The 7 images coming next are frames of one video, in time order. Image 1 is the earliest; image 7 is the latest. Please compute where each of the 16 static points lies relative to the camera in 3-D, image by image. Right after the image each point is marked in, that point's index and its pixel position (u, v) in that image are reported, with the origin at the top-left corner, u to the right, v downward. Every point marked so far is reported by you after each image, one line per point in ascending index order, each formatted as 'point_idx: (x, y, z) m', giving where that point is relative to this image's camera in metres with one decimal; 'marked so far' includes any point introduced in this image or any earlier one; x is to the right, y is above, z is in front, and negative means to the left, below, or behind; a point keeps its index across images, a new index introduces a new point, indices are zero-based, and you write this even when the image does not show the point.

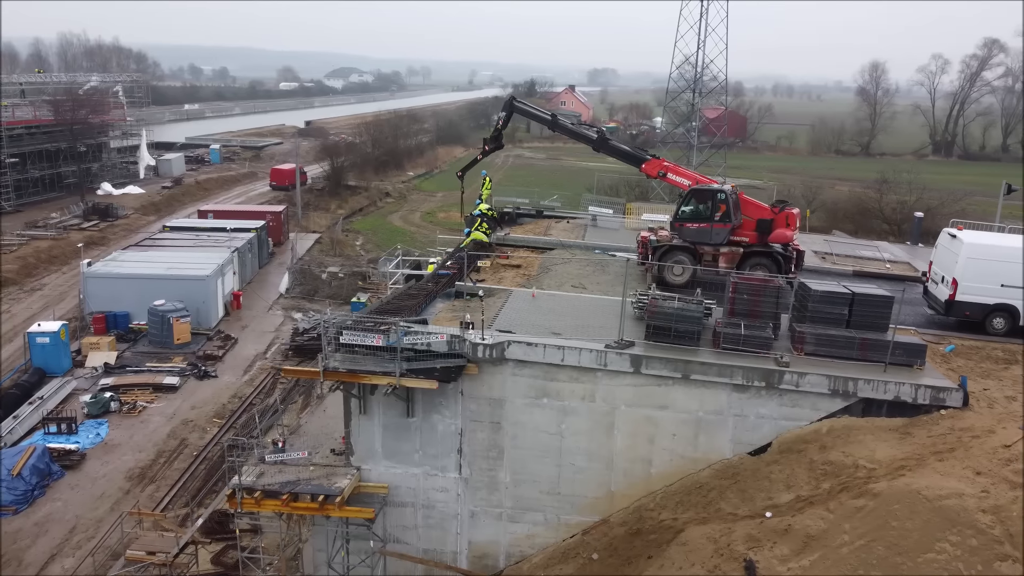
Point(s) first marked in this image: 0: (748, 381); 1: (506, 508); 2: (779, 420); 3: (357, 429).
0: (+2.9, -1.2, +10.0) m
1: (-0.1, -3.0, +11.0) m
2: (+3.3, -1.7, +10.2) m
3: (-2.1, -1.9, +11.0) m
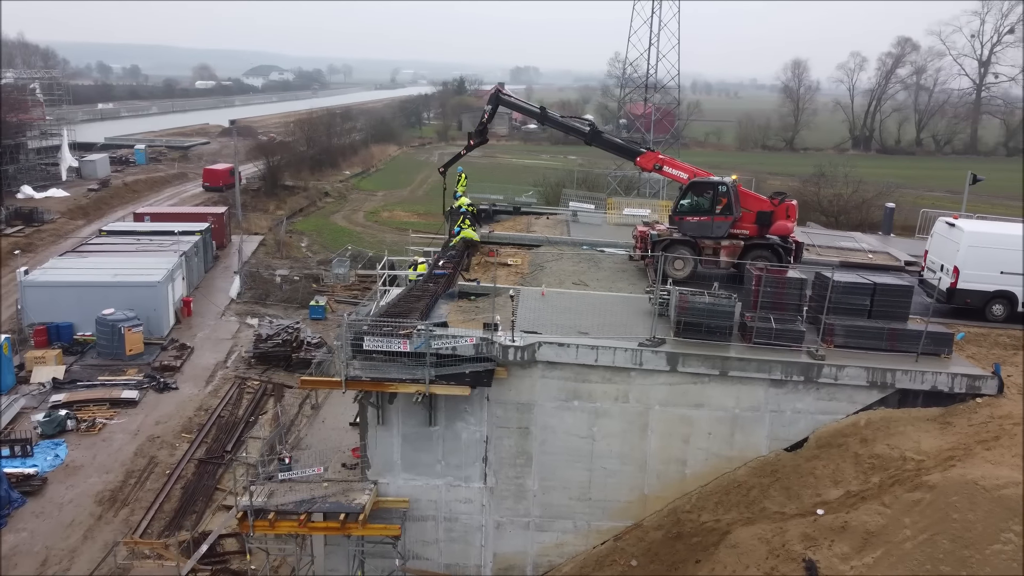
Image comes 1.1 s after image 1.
0: (+3.3, -1.1, +9.8) m
1: (+0.3, -3.0, +10.5) m
2: (+3.7, -1.6, +10.0) m
3: (-1.8, -1.9, +10.3) m
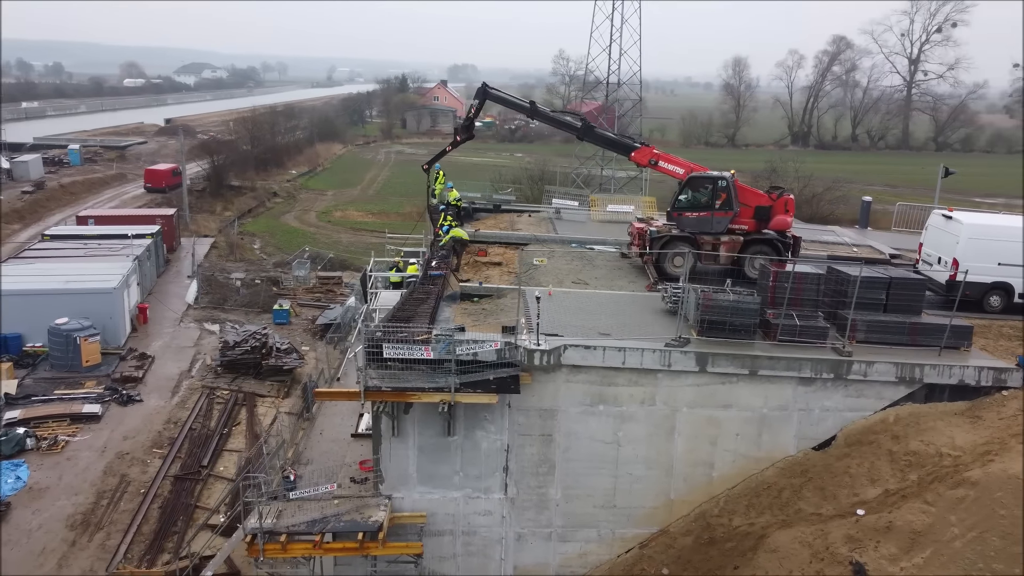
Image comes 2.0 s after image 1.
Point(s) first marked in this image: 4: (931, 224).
0: (+3.6, -1.0, +9.6) m
1: (+0.5, -3.0, +10.1) m
2: (+4.0, -1.5, +9.8) m
3: (-1.5, -2.0, +9.8) m
4: (+7.3, +1.1, +14.0) m
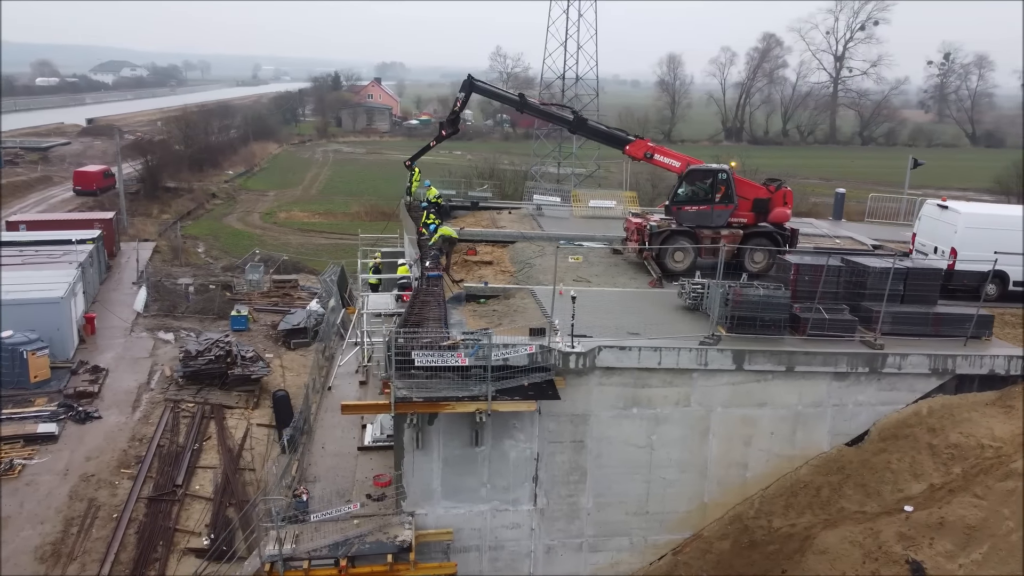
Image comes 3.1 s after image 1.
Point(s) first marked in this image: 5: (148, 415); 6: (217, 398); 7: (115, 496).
0: (+3.9, -0.9, +9.4) m
1: (+0.9, -3.0, +9.6) m
2: (+4.3, -1.4, +9.6) m
3: (-1.1, -2.0, +9.1) m
4: (+7.2, +1.3, +14.1) m
5: (-7.9, -2.7, +17.5) m
6: (-6.8, -2.5, +18.5) m
7: (-6.9, -3.6, +14.2) m
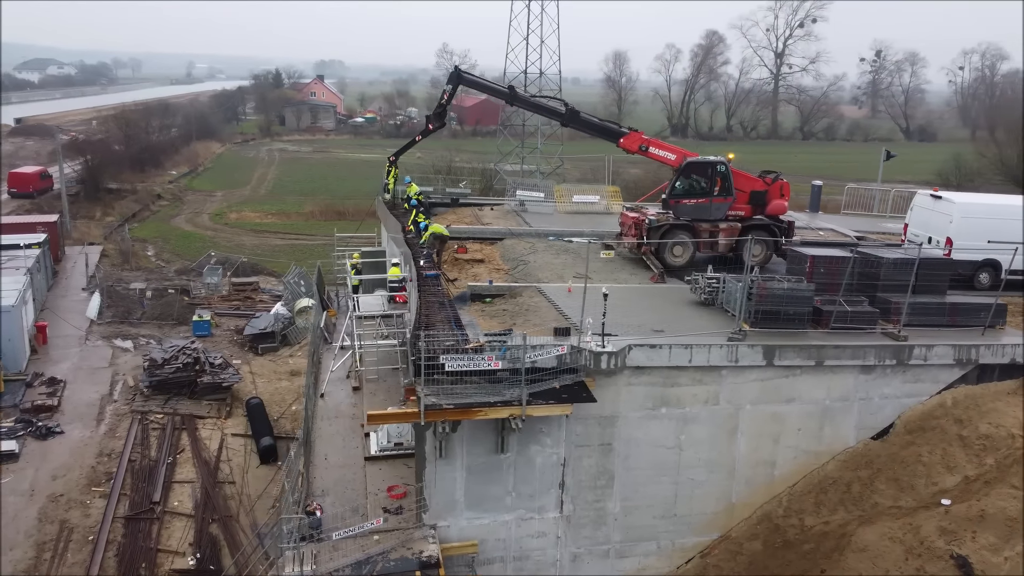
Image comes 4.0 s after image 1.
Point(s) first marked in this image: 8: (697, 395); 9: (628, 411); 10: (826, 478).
0: (+4.2, -0.8, +9.2) m
1: (+1.2, -2.9, +9.3) m
2: (+4.6, -1.3, +9.5) m
3: (-0.8, -2.0, +8.6) m
4: (+7.1, +1.4, +14.2) m
5: (-8.1, -2.9, +16.5) m
6: (-7.1, -2.6, +17.6) m
7: (-6.9, -3.7, +13.3) m
8: (+2.1, -1.2, +9.0) m
9: (+1.3, -1.3, +8.9) m
10: (+3.6, -2.2, +9.4) m
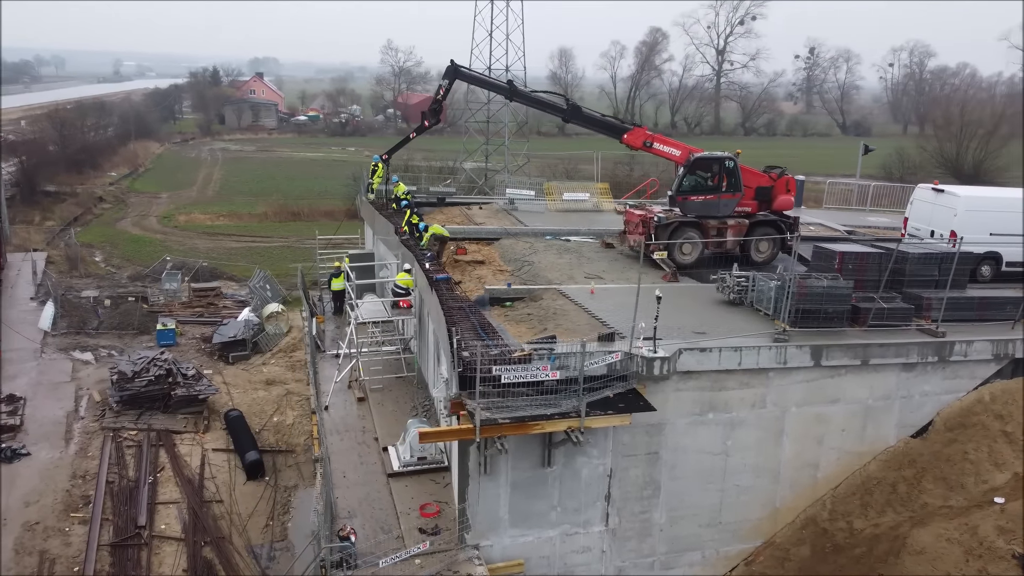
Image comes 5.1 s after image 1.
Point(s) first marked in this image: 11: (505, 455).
0: (+4.6, -0.8, +9.1) m
1: (+1.6, -2.9, +8.9) m
2: (+5.0, -1.2, +9.4) m
3: (-0.4, -2.1, +8.1) m
4: (+7.1, +1.6, +14.2) m
5: (-8.1, -3.1, +15.5) m
6: (-7.2, -2.8, +16.6) m
7: (-6.7, -3.9, +12.3) m
8: (+2.5, -1.2, +8.7) m
9: (+1.7, -1.4, +8.5) m
10: (+4.1, -2.2, +9.2) m
11: (-0.1, -1.7, +8.1) m
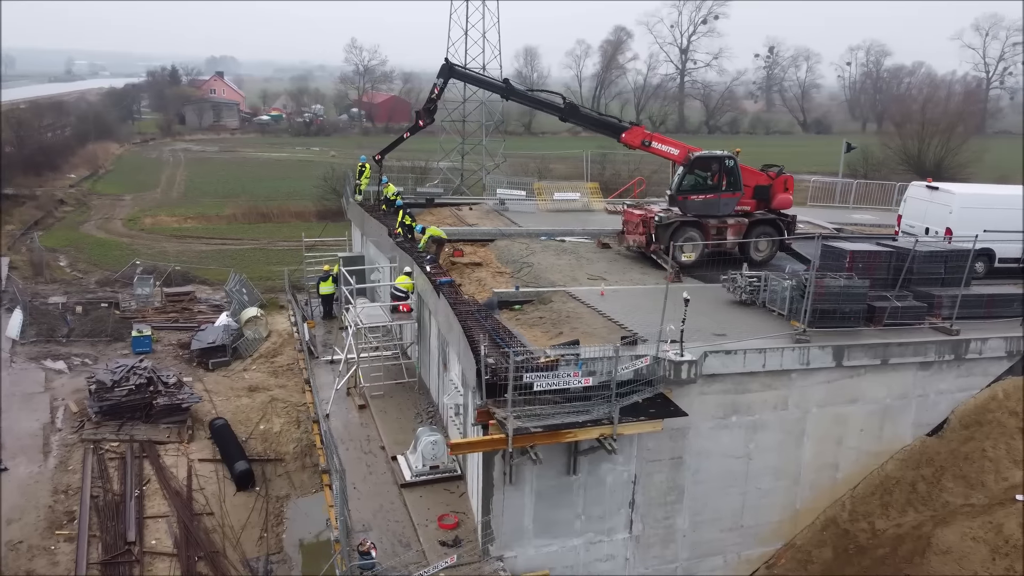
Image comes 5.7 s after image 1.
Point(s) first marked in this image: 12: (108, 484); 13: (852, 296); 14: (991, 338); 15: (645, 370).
0: (+4.8, -0.8, +9.1) m
1: (+1.8, -3.0, +8.8) m
2: (+5.1, -1.2, +9.4) m
3: (-0.1, -2.1, +7.9) m
4: (+7.0, +1.6, +14.3) m
5: (-8.2, -3.2, +14.9) m
6: (-7.3, -2.9, +16.1) m
7: (-6.6, -4.0, +11.8) m
8: (+2.7, -1.2, +8.6) m
9: (+1.9, -1.4, +8.4) m
10: (+4.3, -2.1, +9.2) m
11: (+0.2, -1.7, +7.9) m
12: (-7.1, -3.4, +14.2) m
13: (+3.9, -0.1, +9.2) m
14: (+5.5, -0.6, +9.3) m
15: (+1.2, -0.8, +7.7) m
